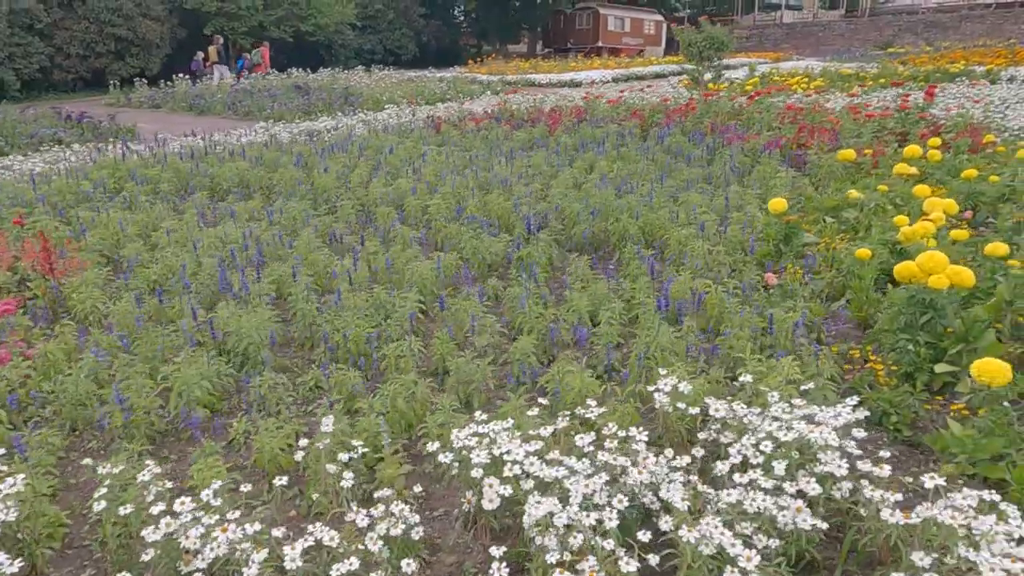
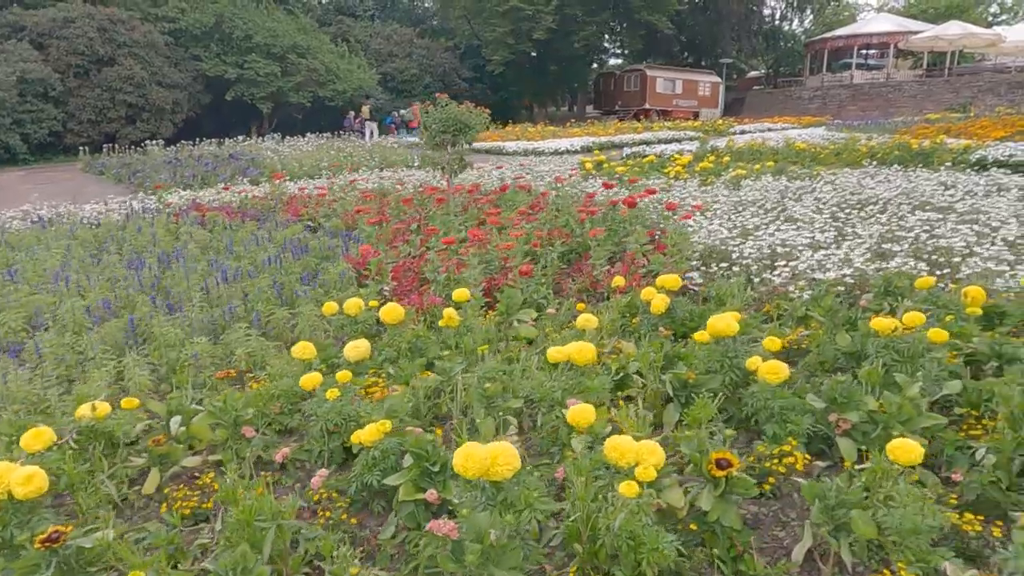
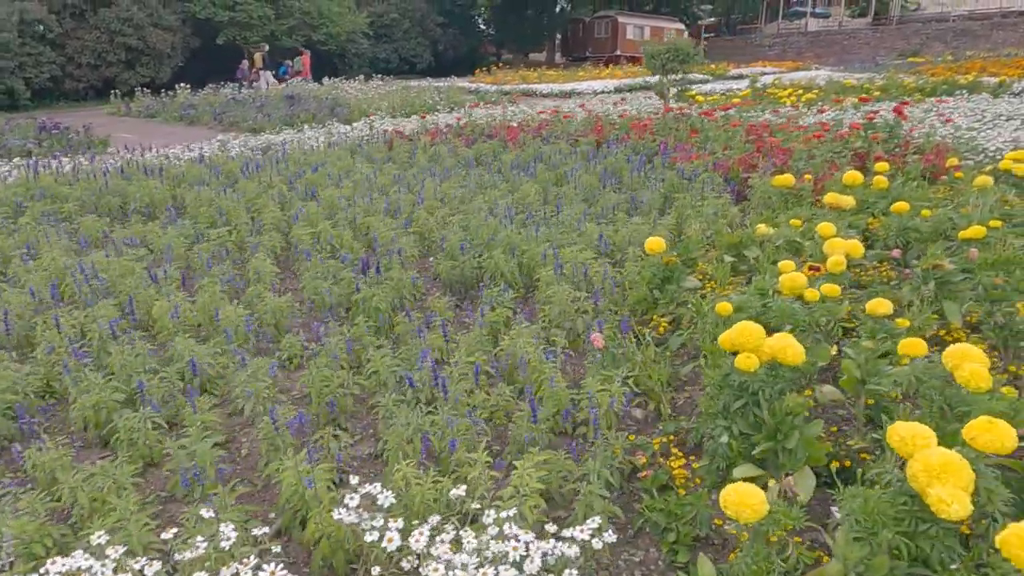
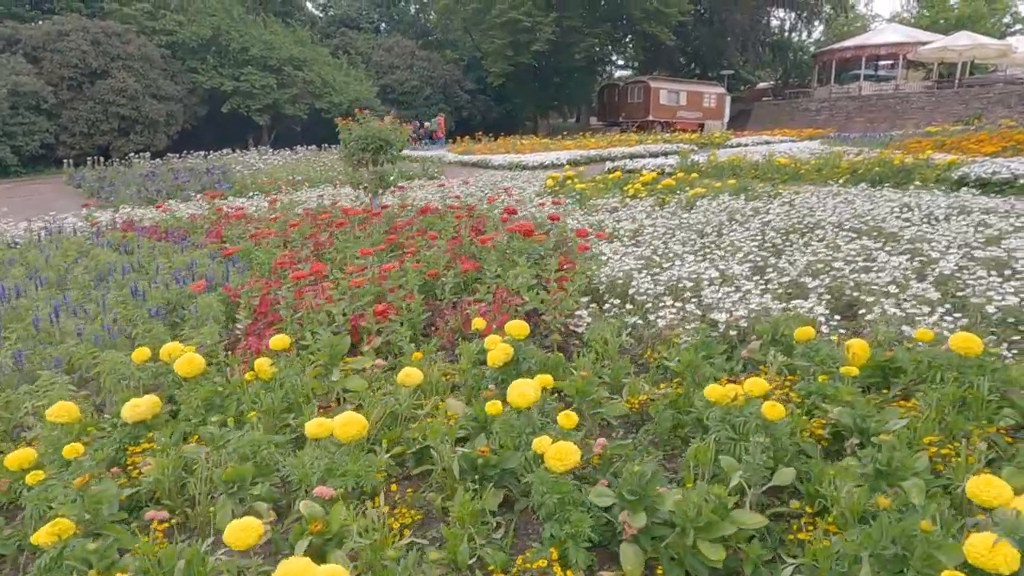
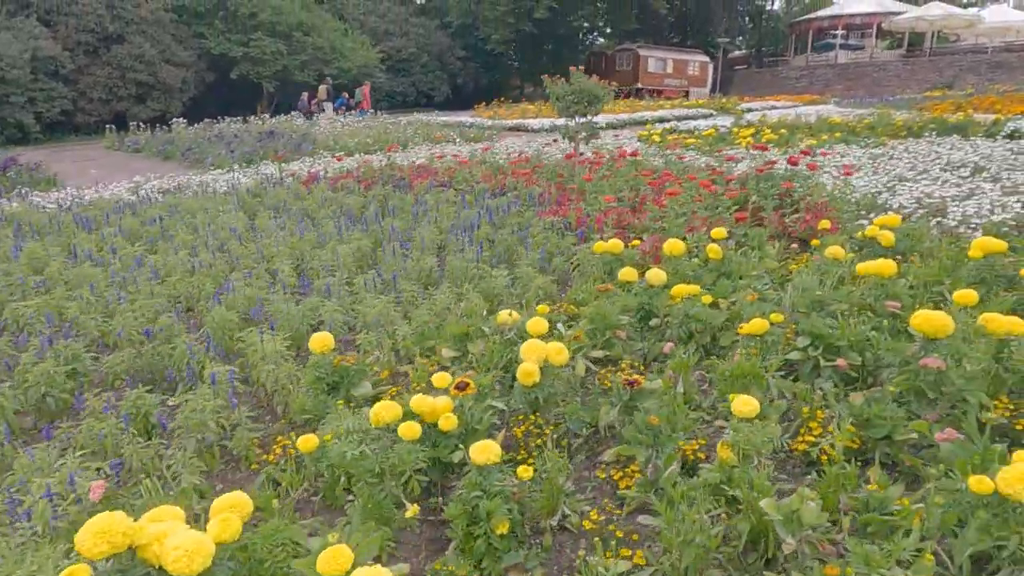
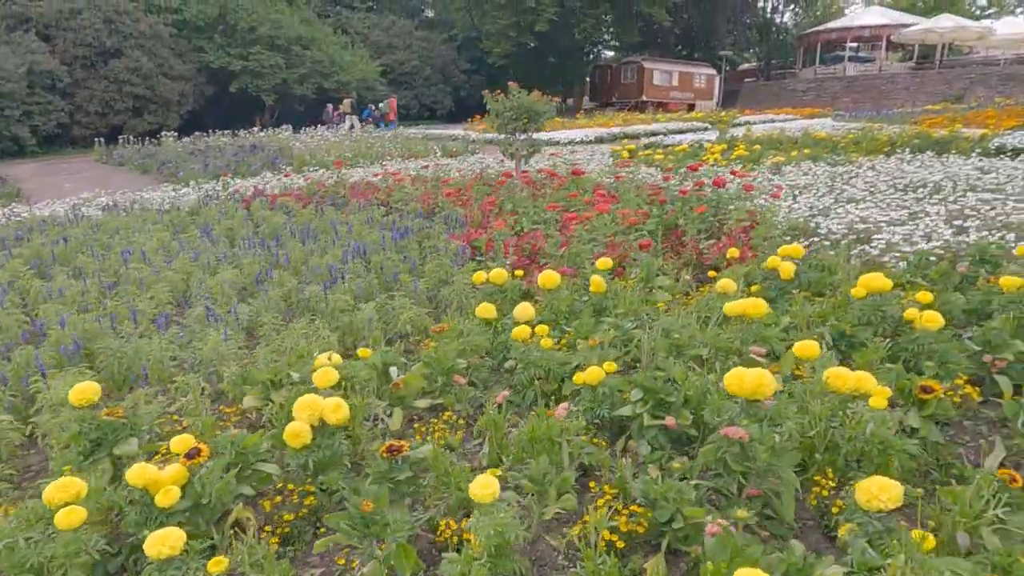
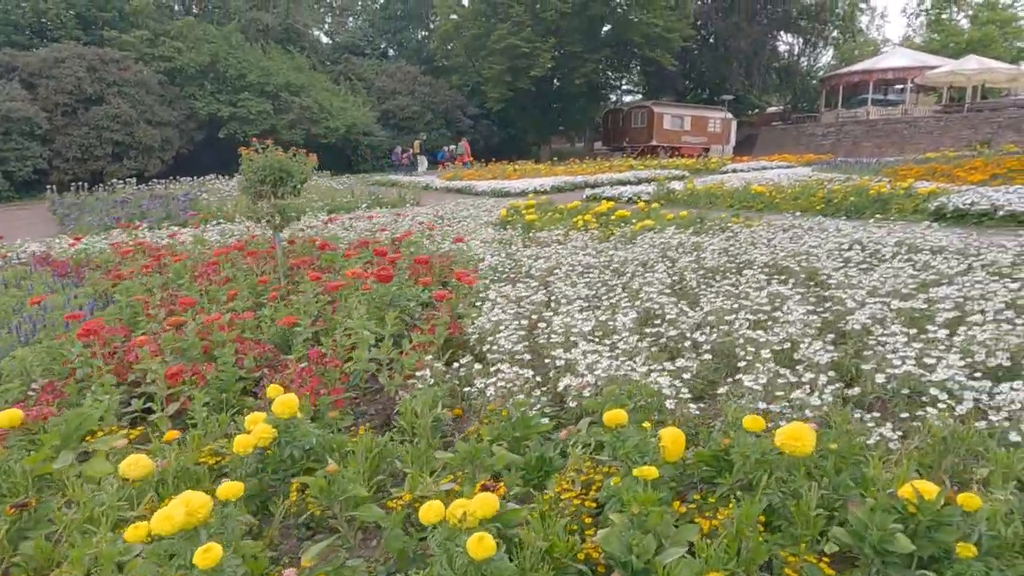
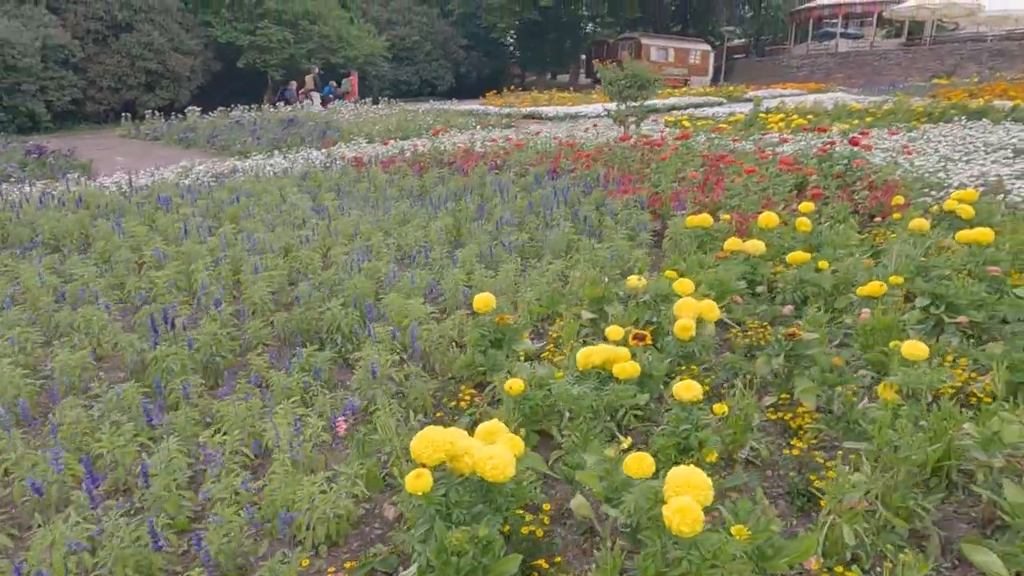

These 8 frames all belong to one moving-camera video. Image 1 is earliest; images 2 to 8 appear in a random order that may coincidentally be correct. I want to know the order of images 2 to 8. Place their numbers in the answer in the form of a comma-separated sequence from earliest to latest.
3, 8, 5, 6, 2, 4, 7
